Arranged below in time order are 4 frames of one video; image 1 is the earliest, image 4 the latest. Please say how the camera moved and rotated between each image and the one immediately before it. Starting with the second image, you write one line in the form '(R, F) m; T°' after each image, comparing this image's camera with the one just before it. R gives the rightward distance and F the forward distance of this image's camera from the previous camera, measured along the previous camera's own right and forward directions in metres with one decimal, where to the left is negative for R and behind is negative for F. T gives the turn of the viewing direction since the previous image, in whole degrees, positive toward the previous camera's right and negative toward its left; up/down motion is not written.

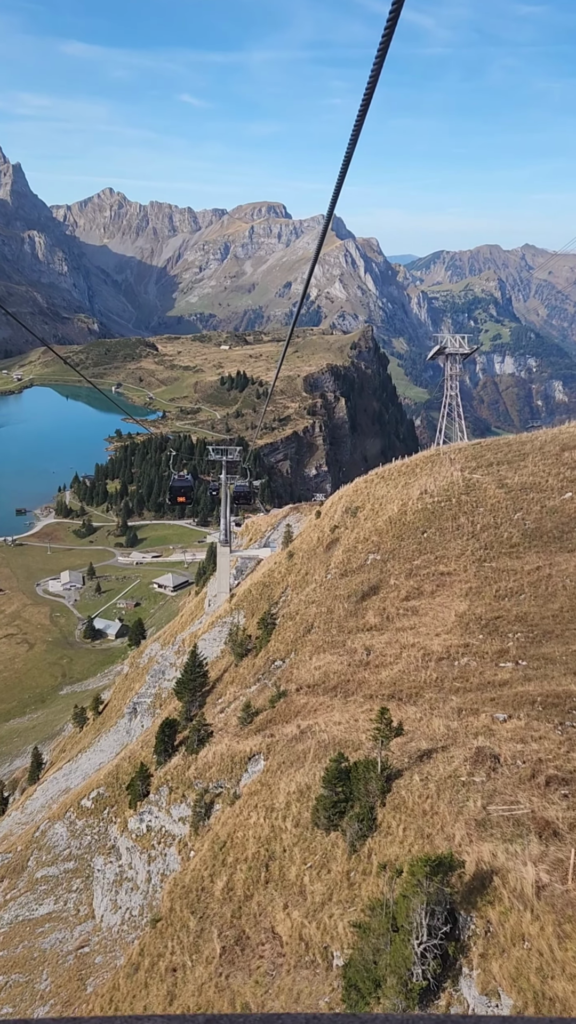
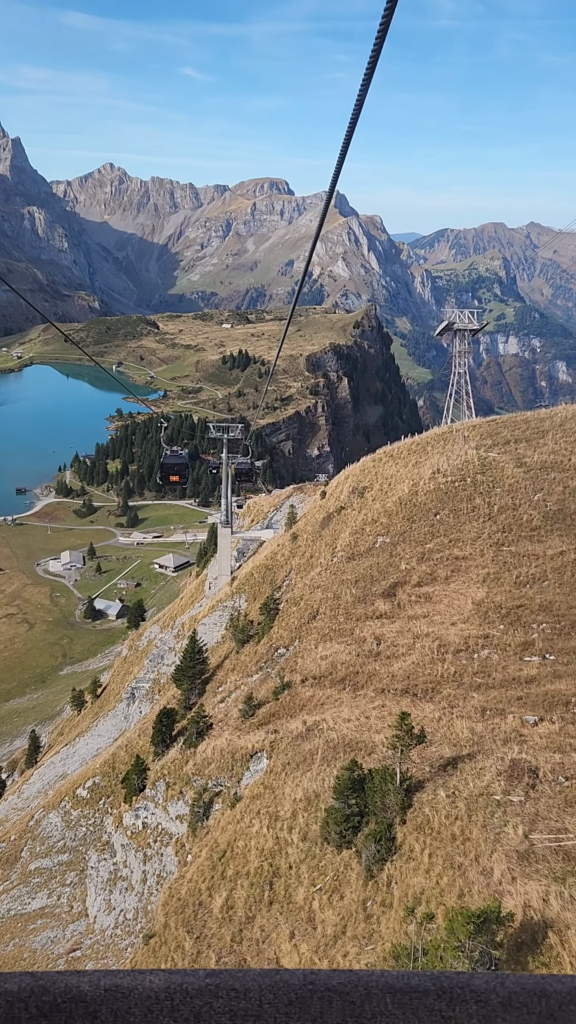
(-0.1, +0.7) m; 0°
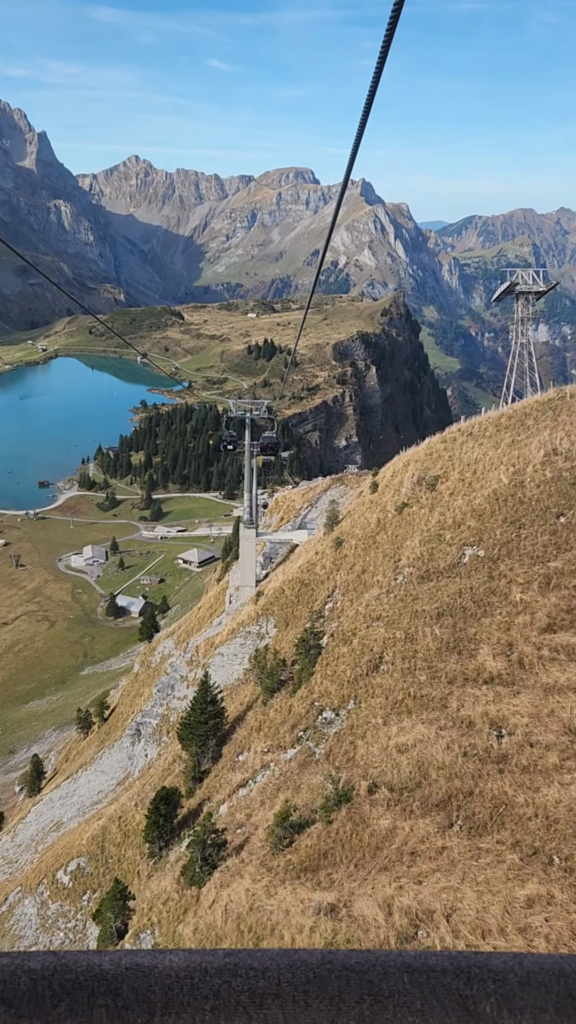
(-0.3, +3.6) m; -2°
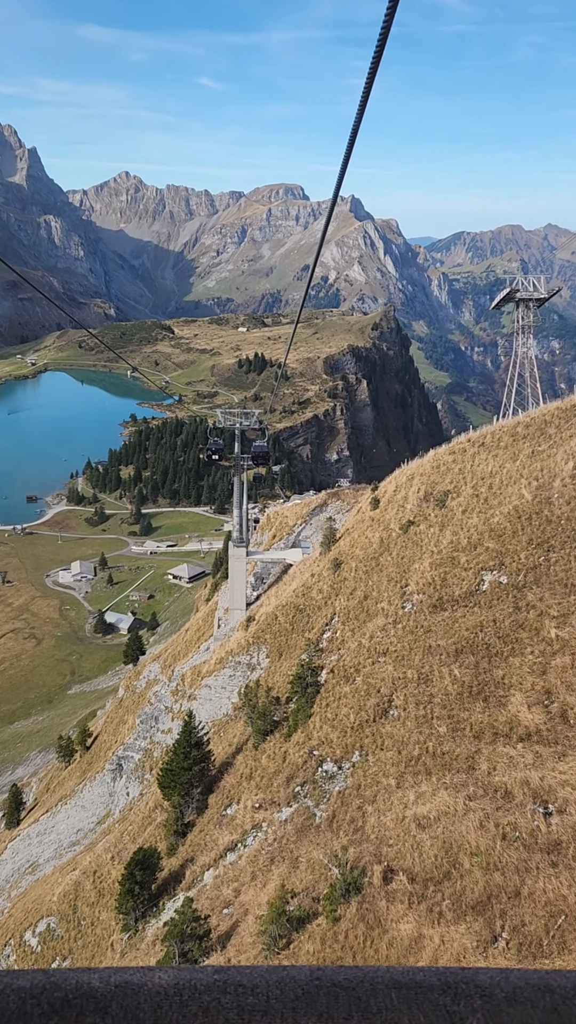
(0.0, +1.0) m; +1°
